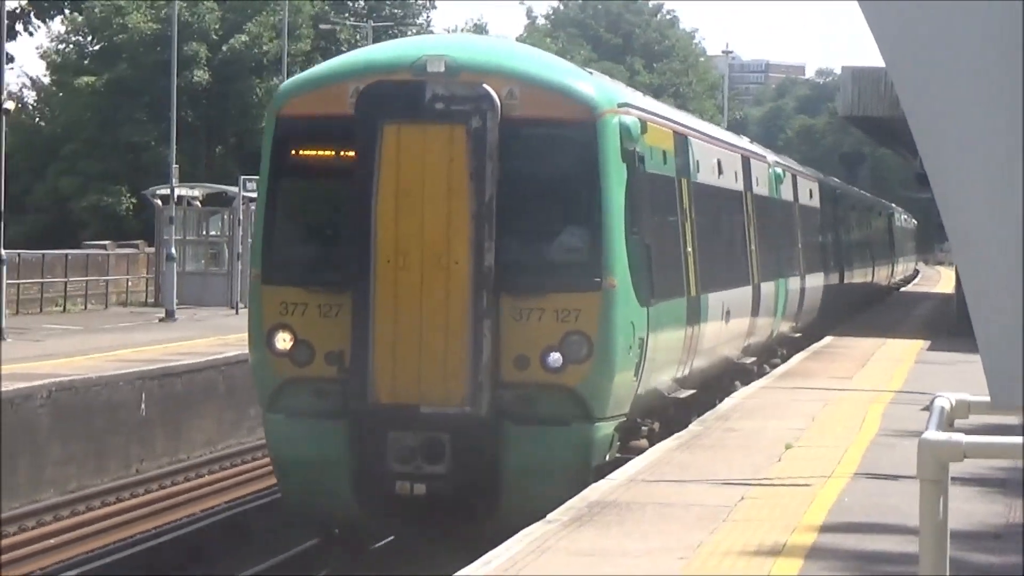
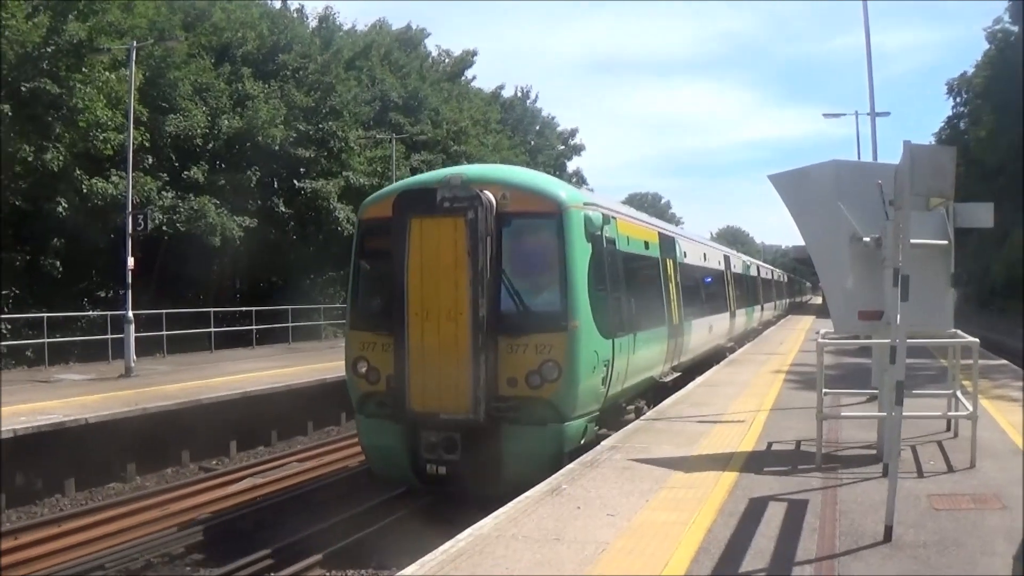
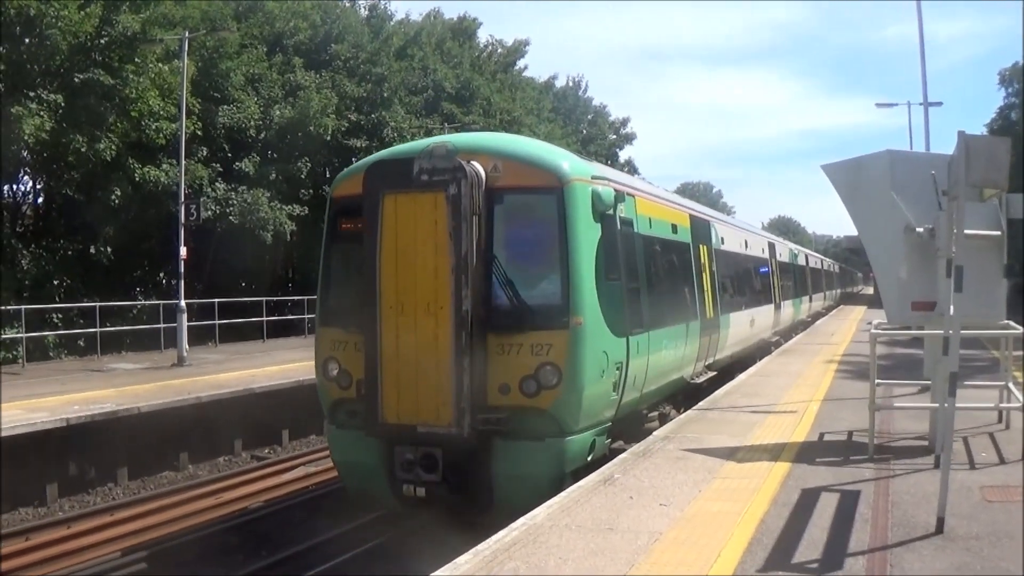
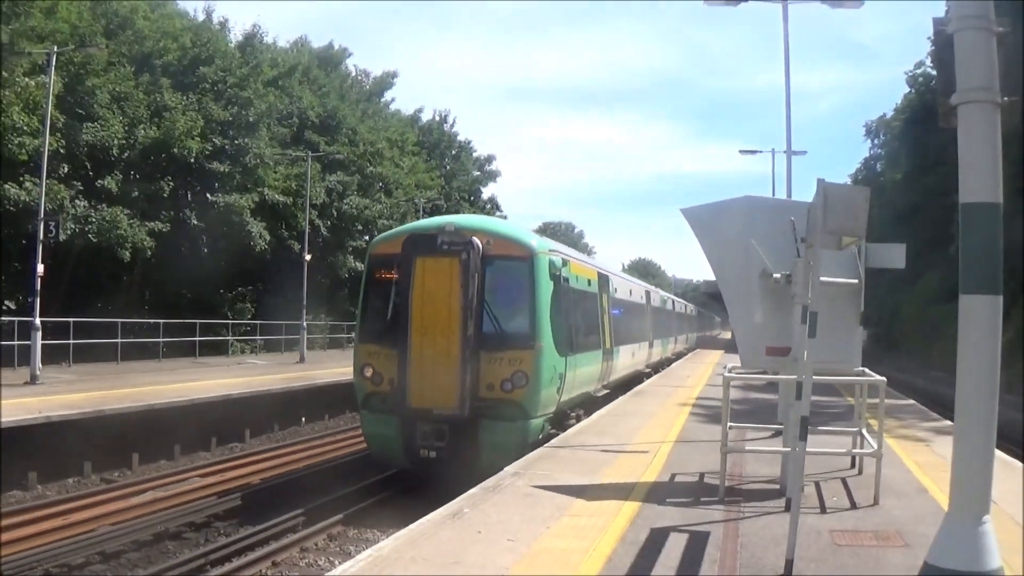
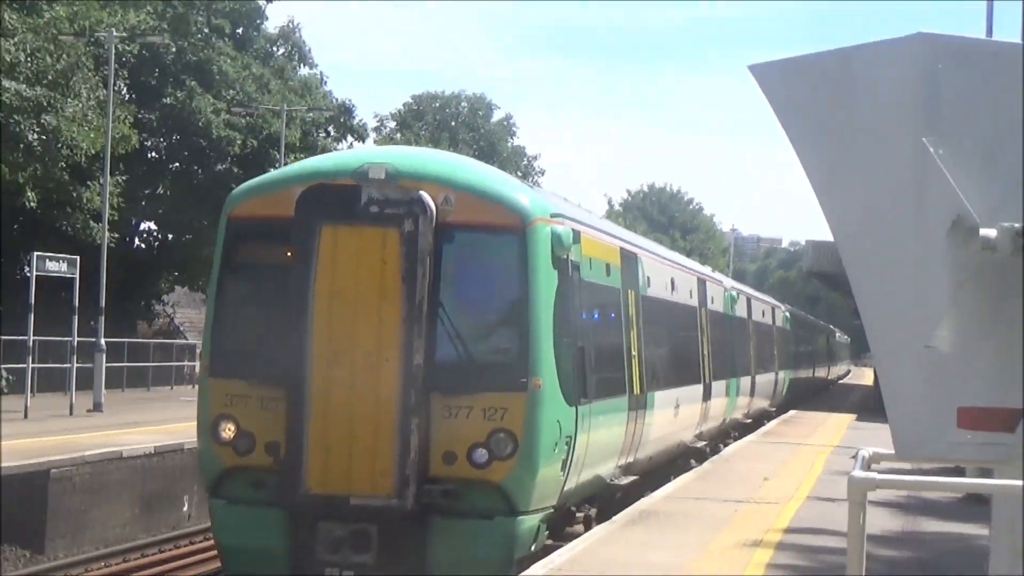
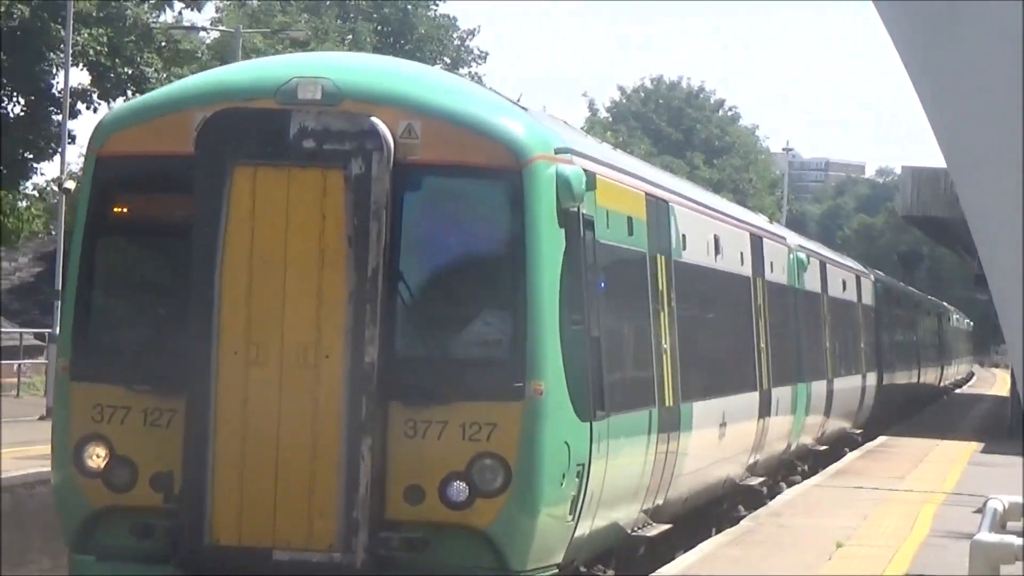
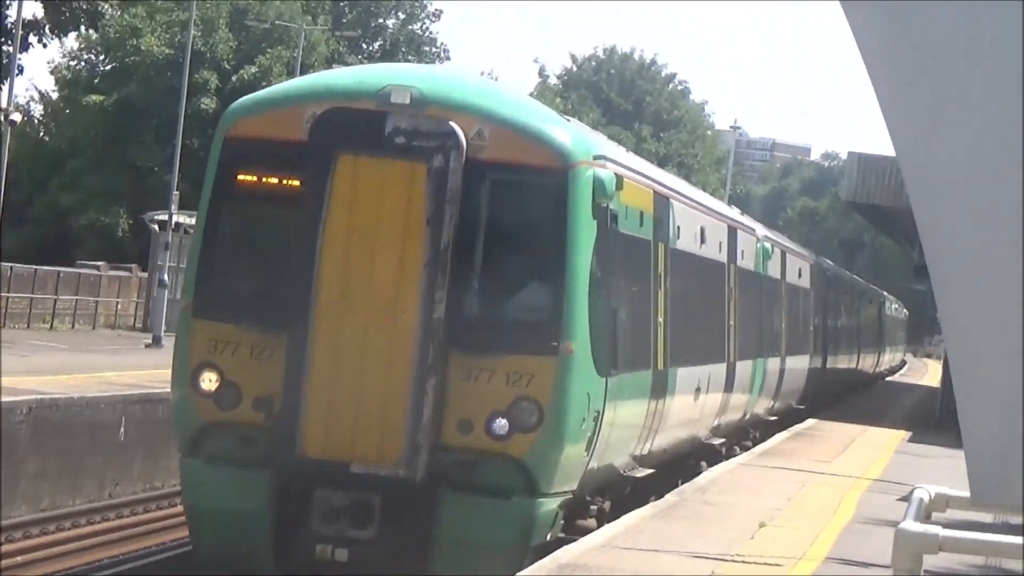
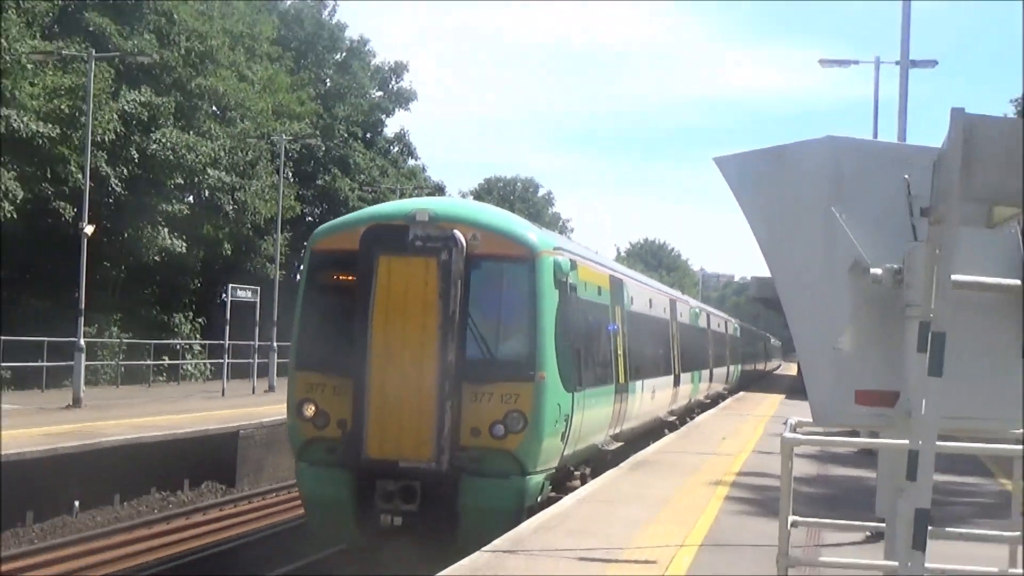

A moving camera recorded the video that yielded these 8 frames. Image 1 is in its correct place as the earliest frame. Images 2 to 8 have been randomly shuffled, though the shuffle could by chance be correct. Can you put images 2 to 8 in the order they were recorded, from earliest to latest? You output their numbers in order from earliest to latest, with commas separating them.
7, 6, 5, 8, 4, 2, 3
